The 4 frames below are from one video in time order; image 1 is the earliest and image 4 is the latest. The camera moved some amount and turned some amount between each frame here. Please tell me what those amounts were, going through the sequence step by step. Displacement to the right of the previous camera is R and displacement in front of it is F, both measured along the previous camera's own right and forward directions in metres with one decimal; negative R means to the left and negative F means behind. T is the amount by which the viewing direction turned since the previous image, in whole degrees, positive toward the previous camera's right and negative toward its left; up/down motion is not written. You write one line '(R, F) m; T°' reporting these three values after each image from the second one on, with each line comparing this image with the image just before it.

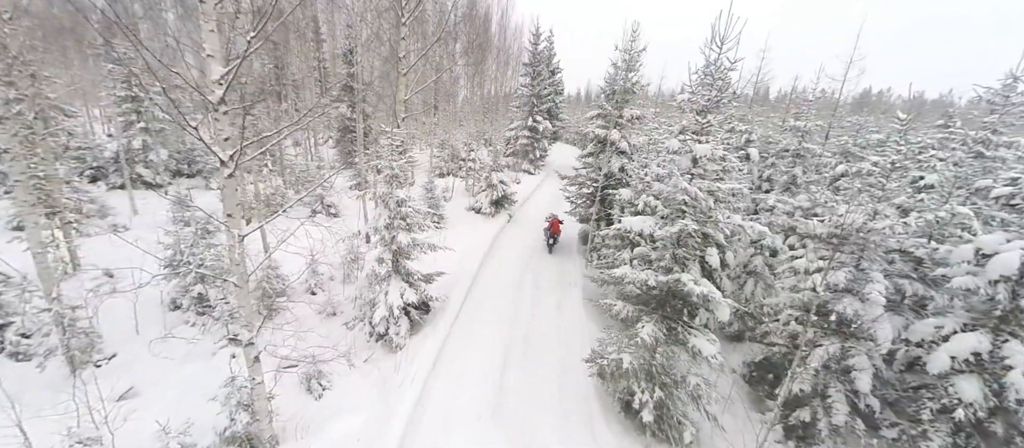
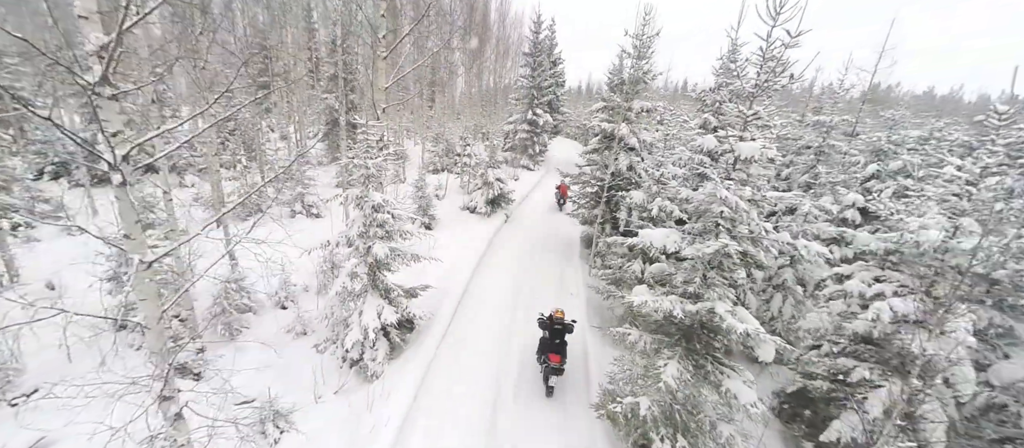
(+0.1, +1.3) m; 0°
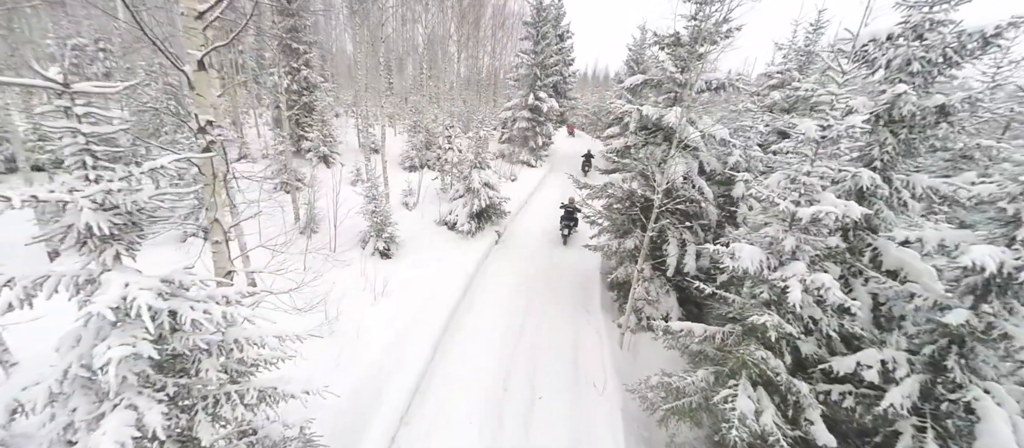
(+0.3, +4.9) m; 0°
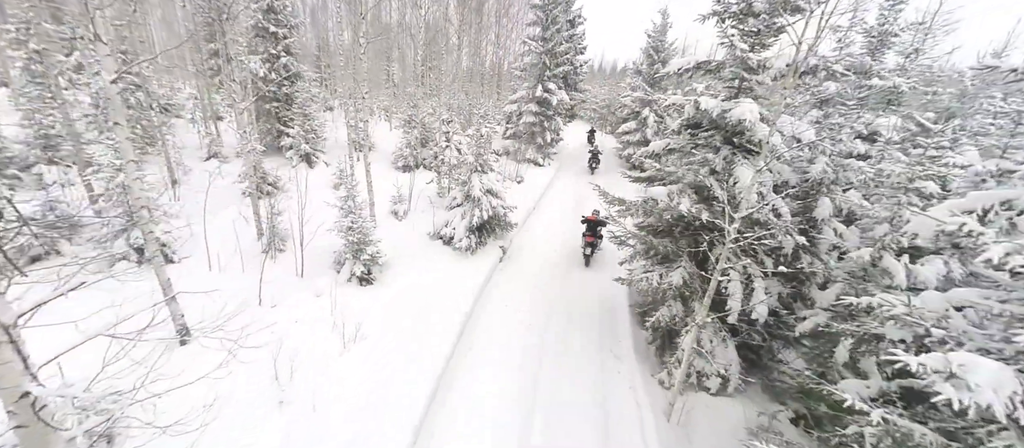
(-0.2, +2.2) m; 0°
